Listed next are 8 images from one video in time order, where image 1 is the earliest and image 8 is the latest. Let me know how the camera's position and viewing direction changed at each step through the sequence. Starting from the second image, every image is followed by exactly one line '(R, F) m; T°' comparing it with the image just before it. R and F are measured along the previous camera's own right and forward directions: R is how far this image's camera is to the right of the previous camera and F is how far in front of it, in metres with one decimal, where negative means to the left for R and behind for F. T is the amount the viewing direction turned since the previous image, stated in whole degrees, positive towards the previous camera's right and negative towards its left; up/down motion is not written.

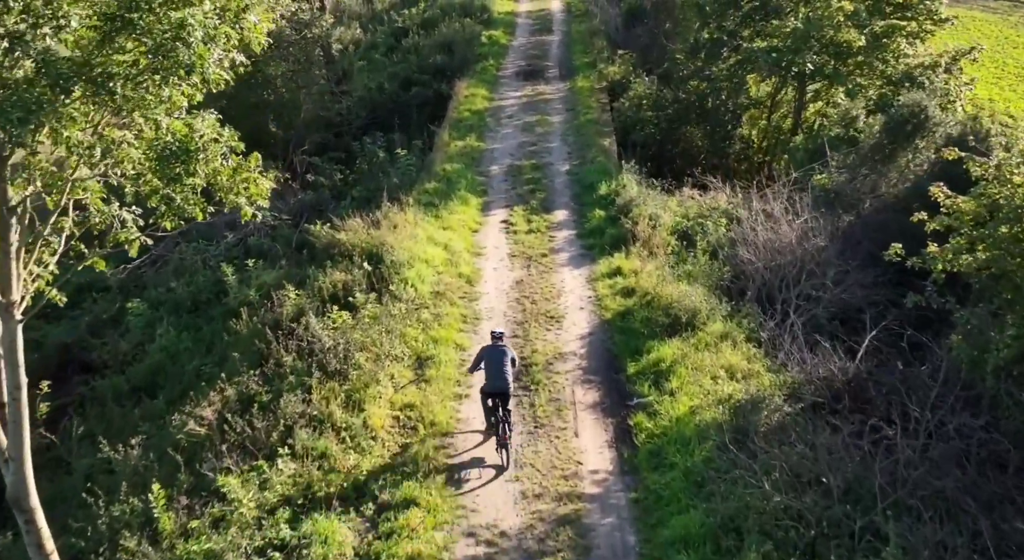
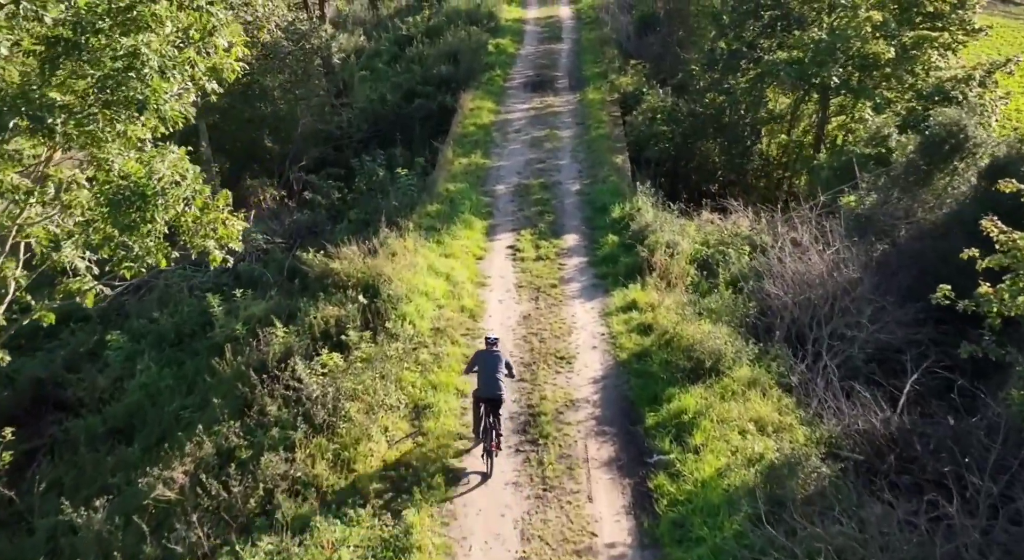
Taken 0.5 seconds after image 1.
(0.0, +1.1) m; 0°
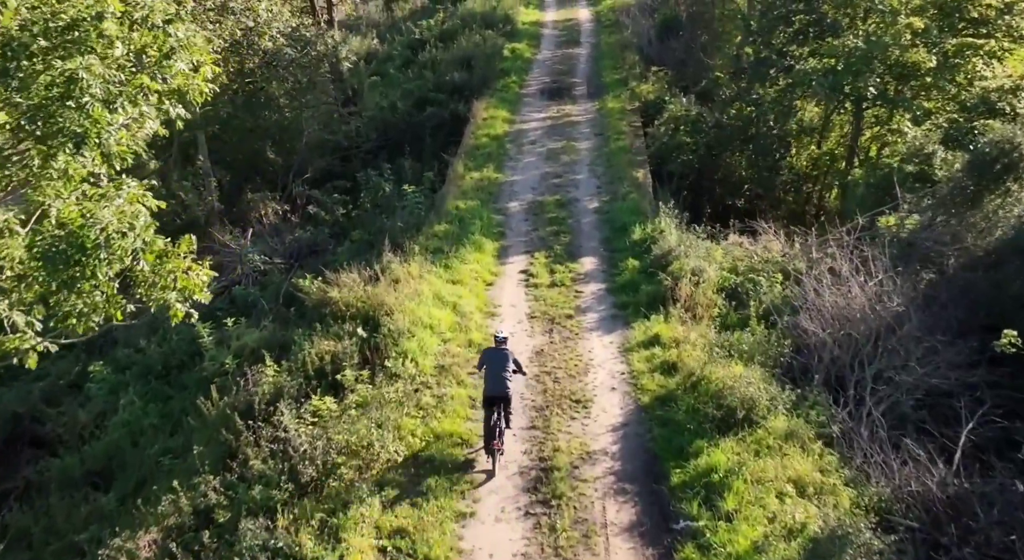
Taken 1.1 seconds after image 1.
(+0.1, +1.1) m; -1°
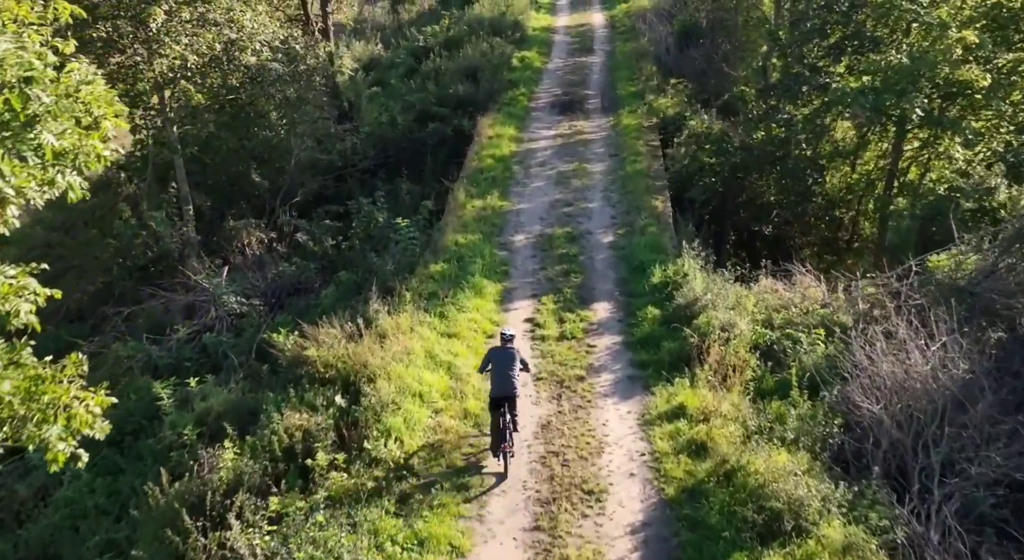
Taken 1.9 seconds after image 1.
(+0.1, +1.8) m; -1°
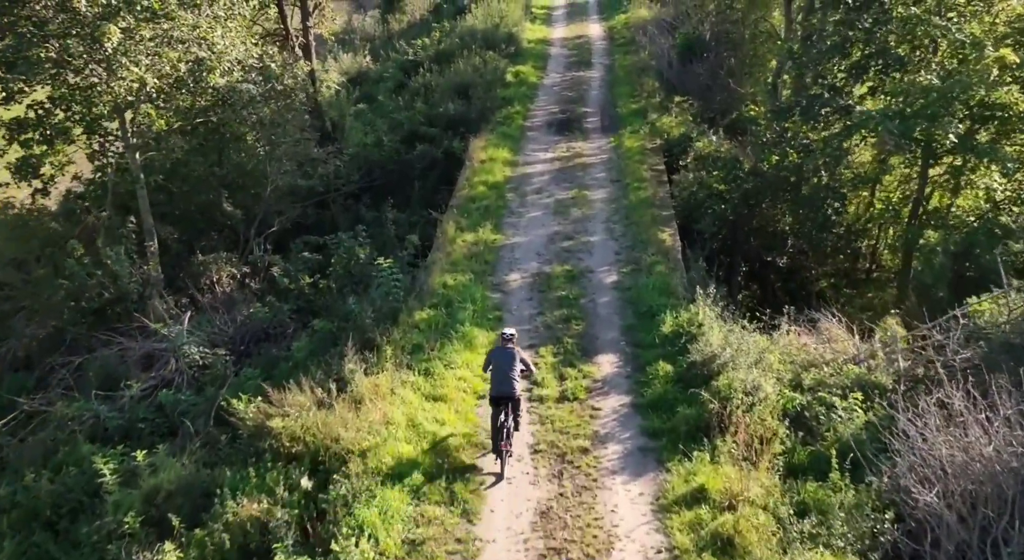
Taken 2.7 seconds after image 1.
(0.0, +1.5) m; 0°
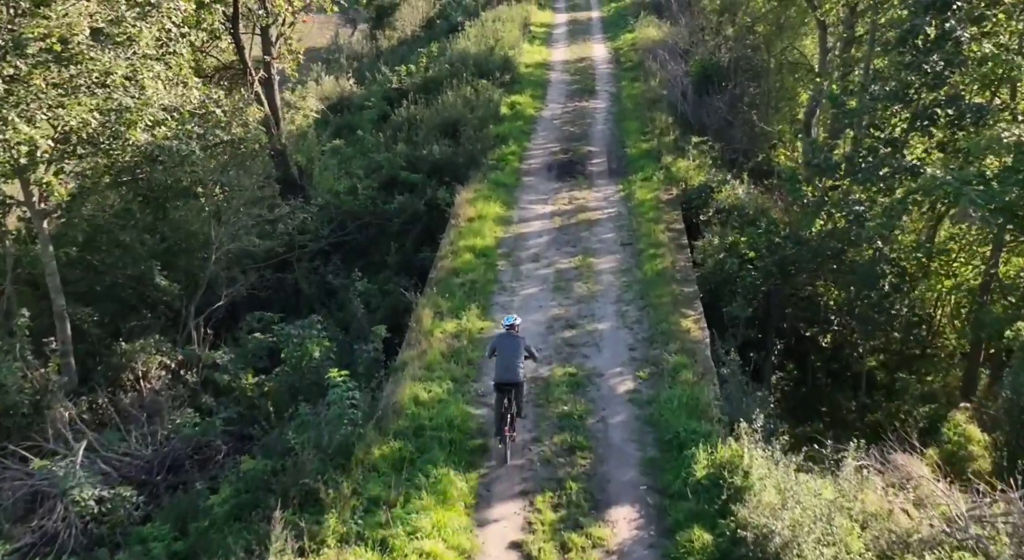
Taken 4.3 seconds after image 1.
(+0.1, +3.0) m; 0°
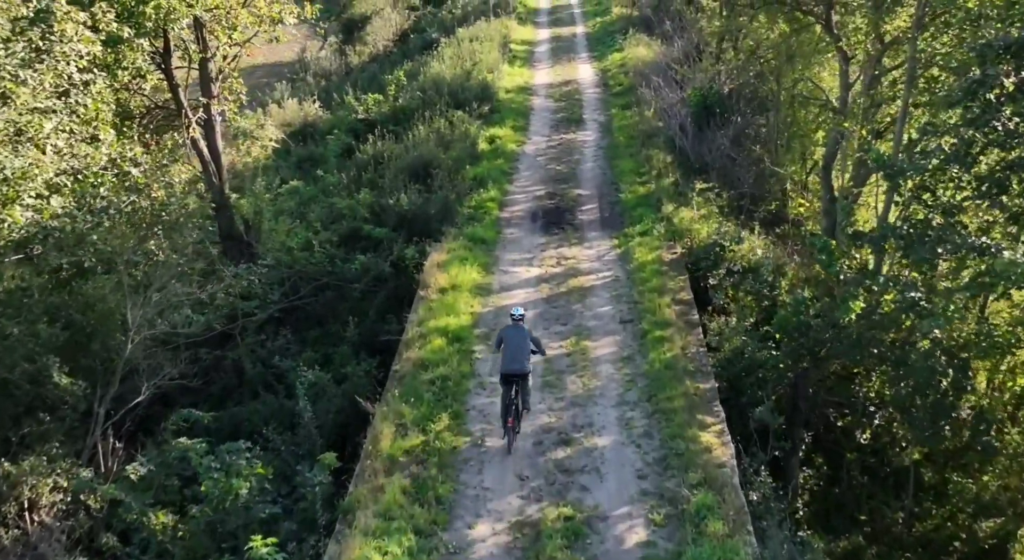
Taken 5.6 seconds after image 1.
(0.0, +2.5) m; +1°
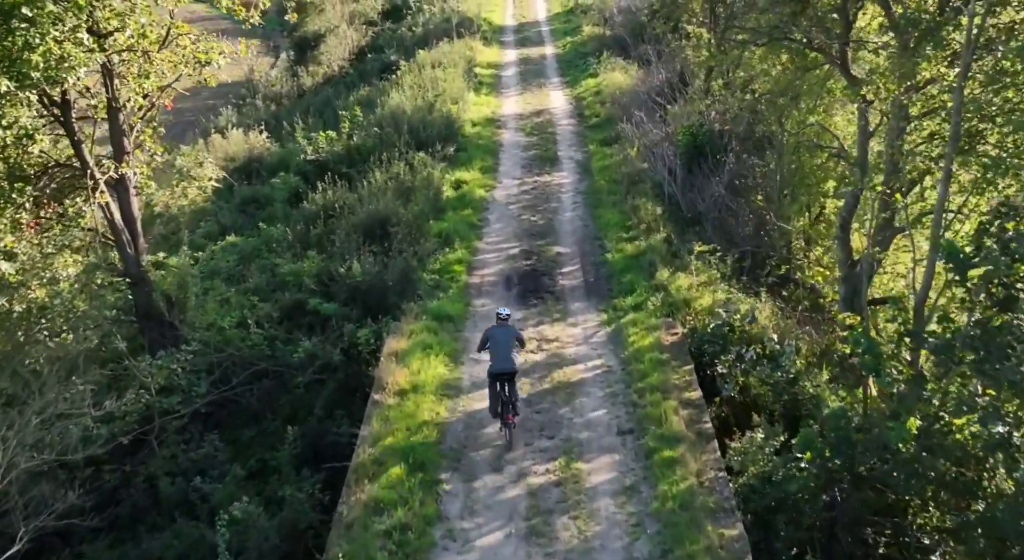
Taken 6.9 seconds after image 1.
(-0.1, +2.5) m; +2°
